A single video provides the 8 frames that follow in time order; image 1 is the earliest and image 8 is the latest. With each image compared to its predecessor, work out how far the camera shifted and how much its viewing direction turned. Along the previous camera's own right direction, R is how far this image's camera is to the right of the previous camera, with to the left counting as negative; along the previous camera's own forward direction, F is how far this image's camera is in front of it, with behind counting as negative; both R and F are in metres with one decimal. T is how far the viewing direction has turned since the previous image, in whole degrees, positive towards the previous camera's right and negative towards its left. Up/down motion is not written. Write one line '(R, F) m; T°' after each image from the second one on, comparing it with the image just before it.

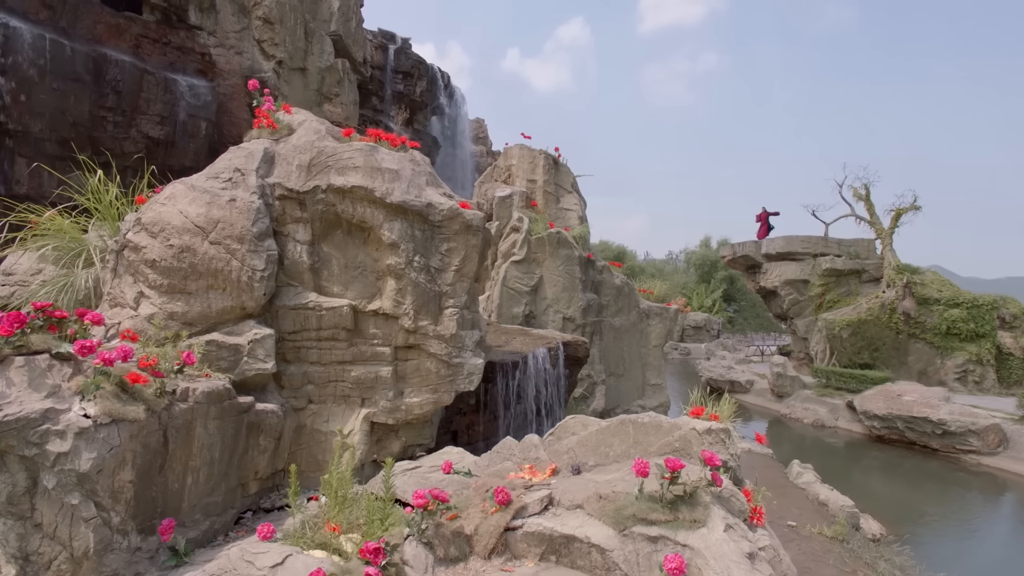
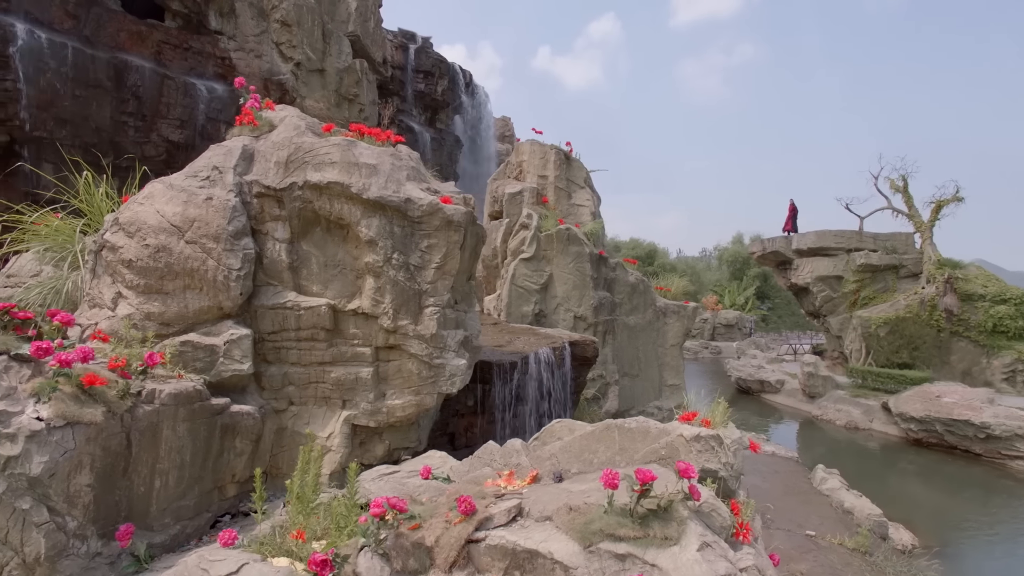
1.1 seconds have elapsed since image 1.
(+0.4, +0.2) m; -3°
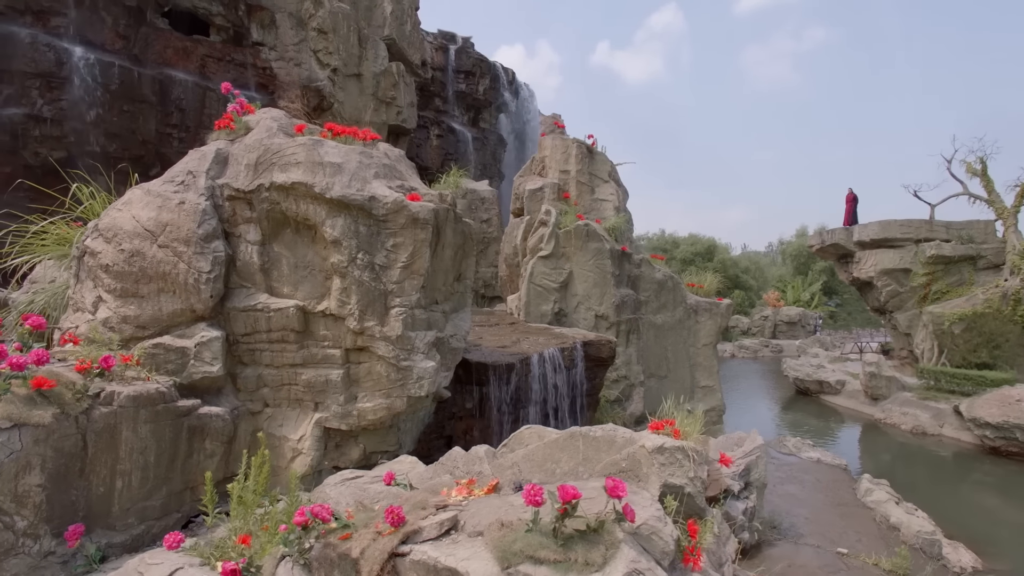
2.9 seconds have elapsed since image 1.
(+0.7, +0.2) m; -6°
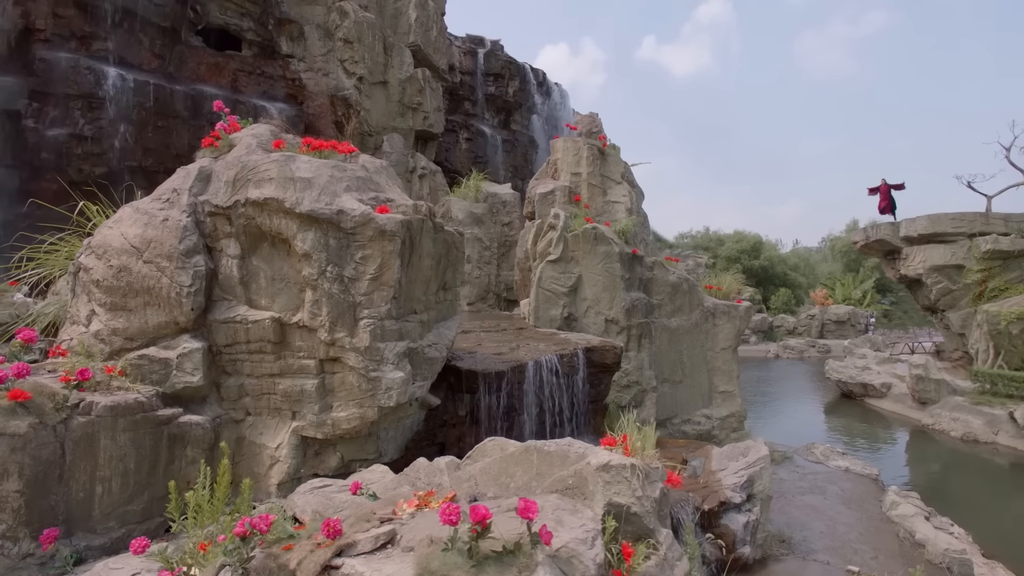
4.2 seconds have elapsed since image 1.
(+0.6, 0.0) m; -5°
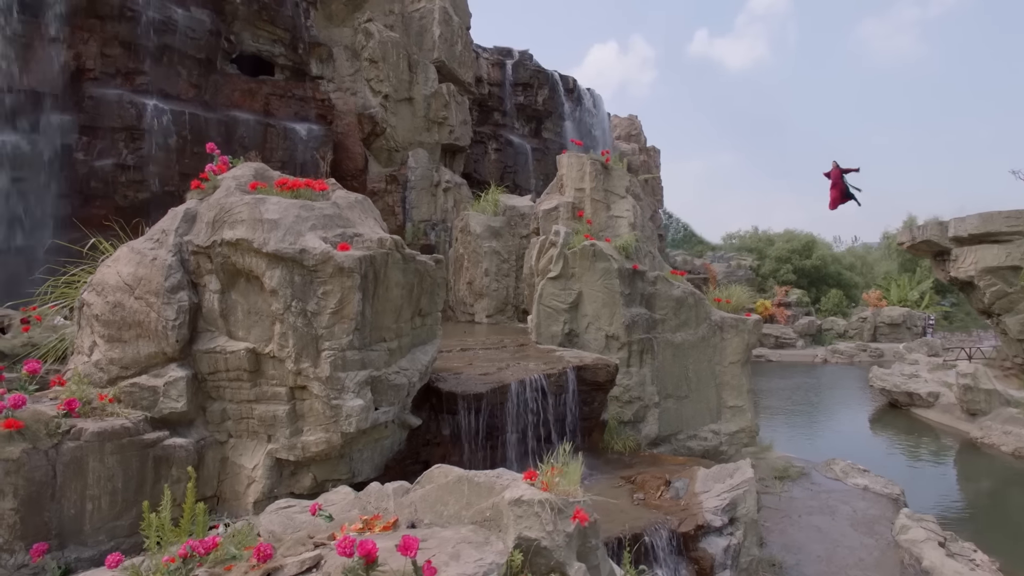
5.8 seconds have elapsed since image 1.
(+0.8, -0.1) m; -6°
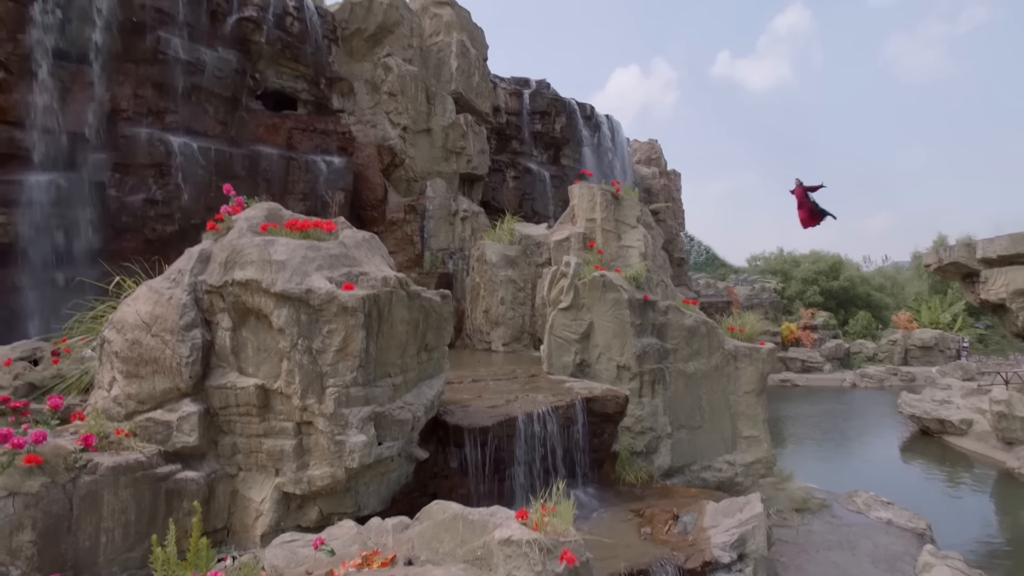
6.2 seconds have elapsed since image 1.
(+0.2, -0.1) m; -2°
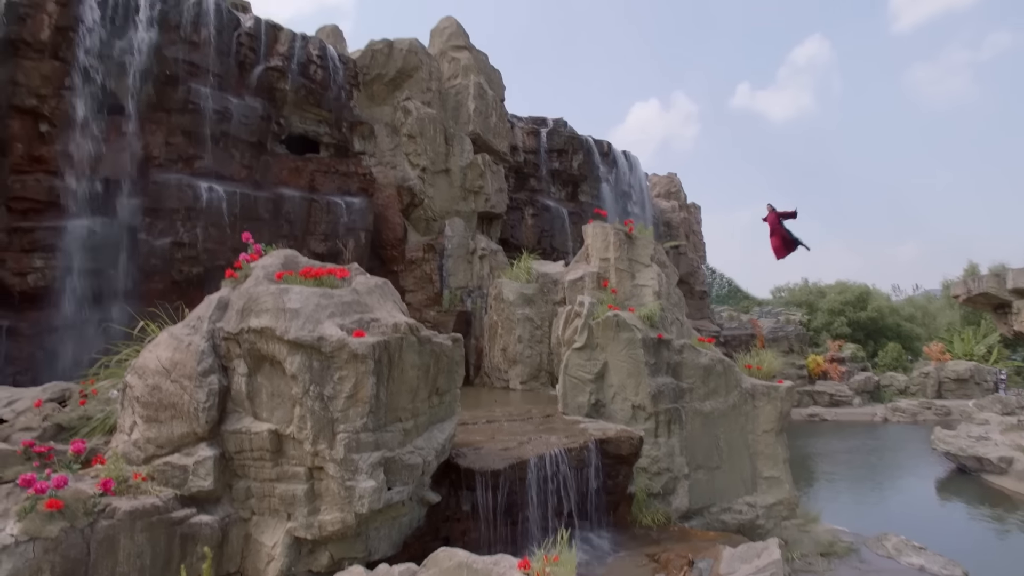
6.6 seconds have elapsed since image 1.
(+0.1, -0.1) m; -2°
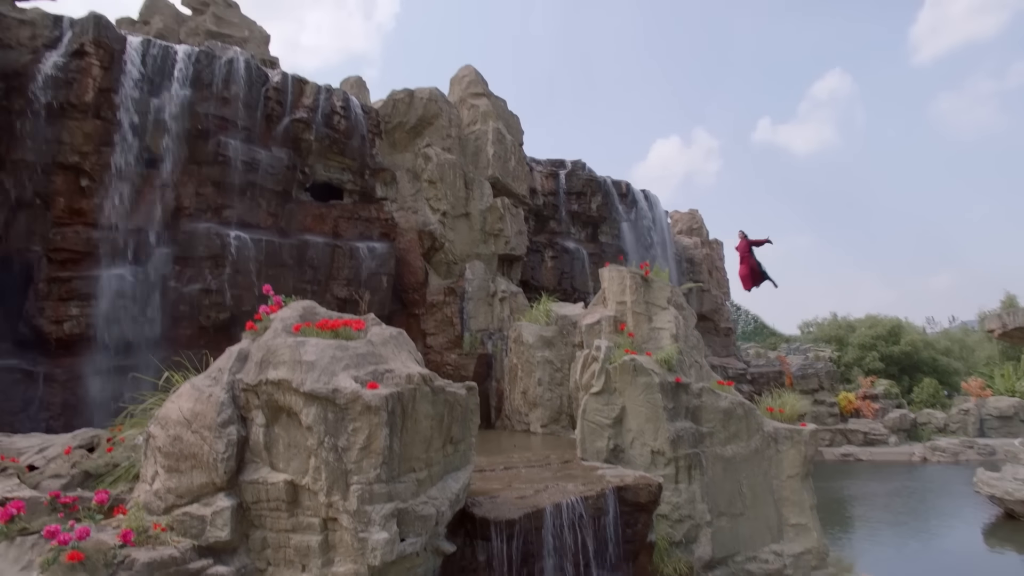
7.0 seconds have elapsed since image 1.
(+0.1, -0.1) m; -2°
